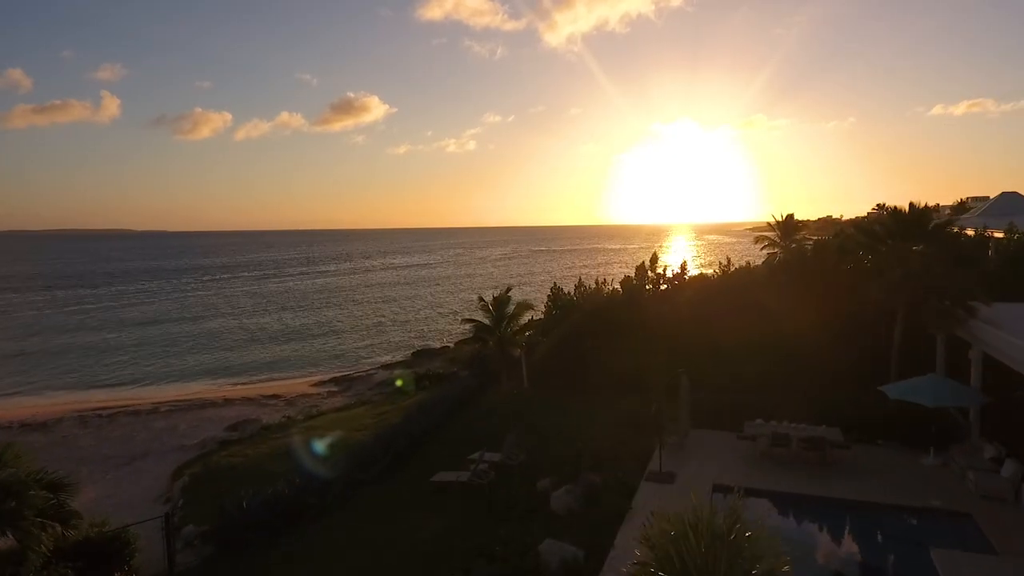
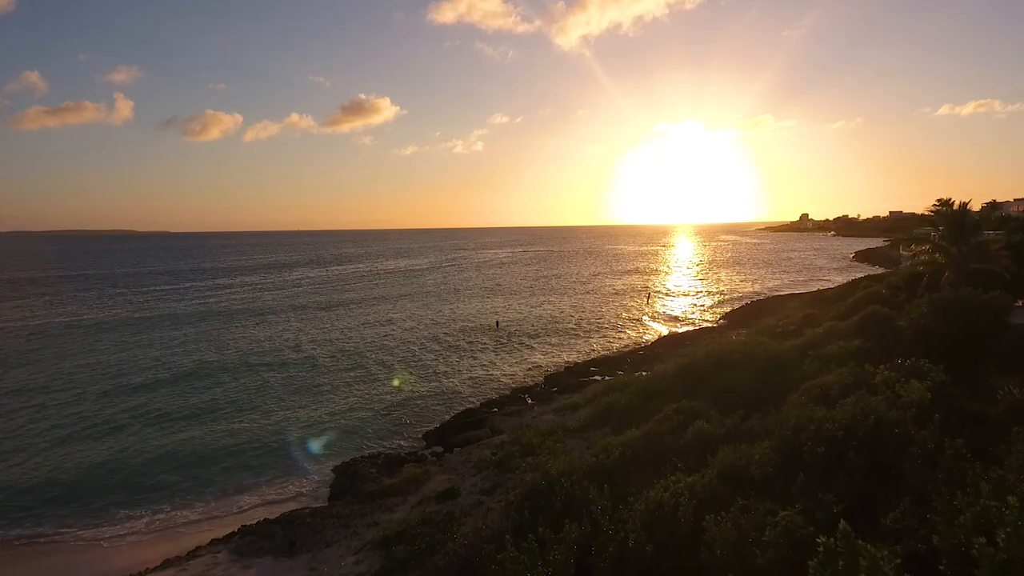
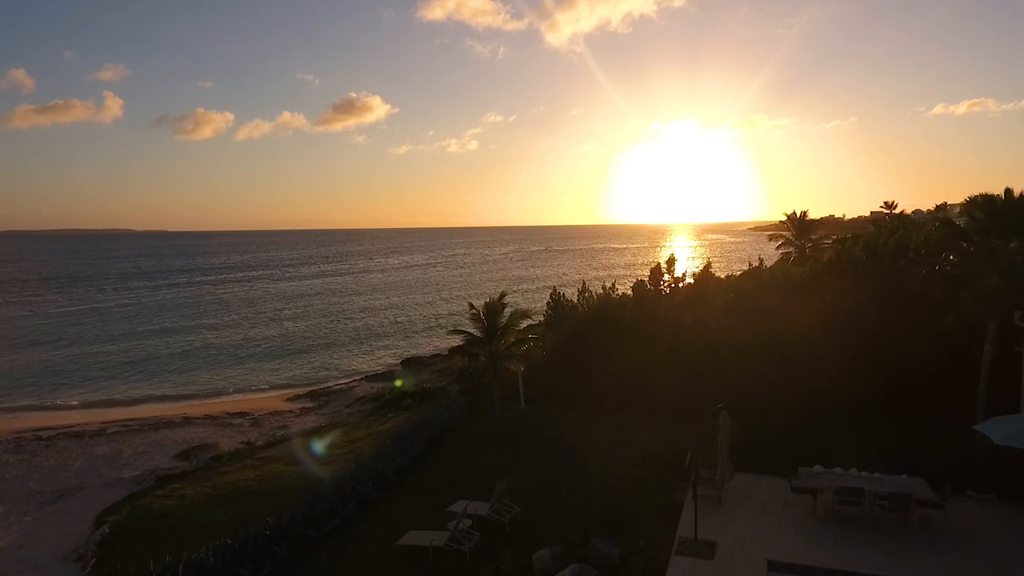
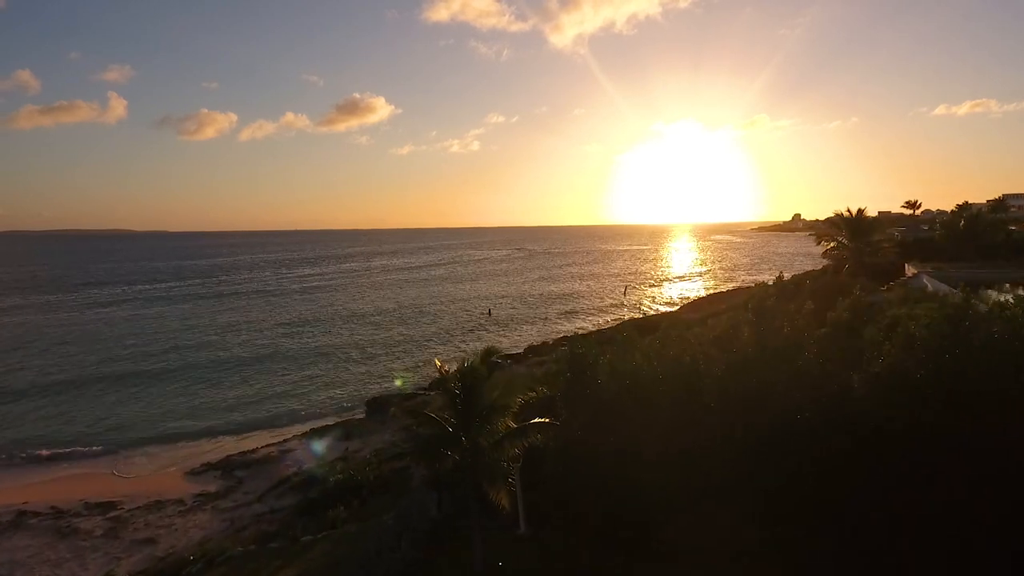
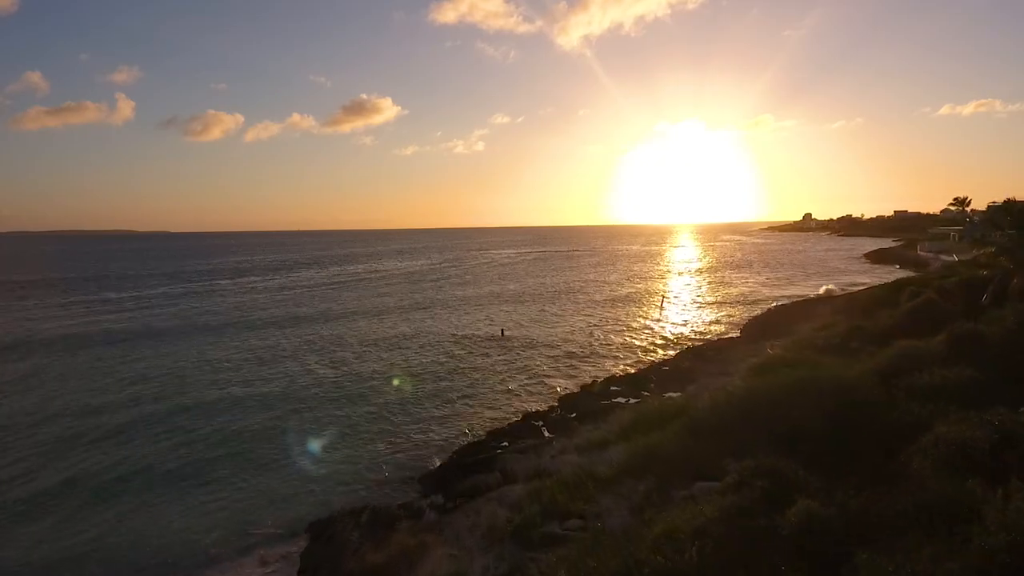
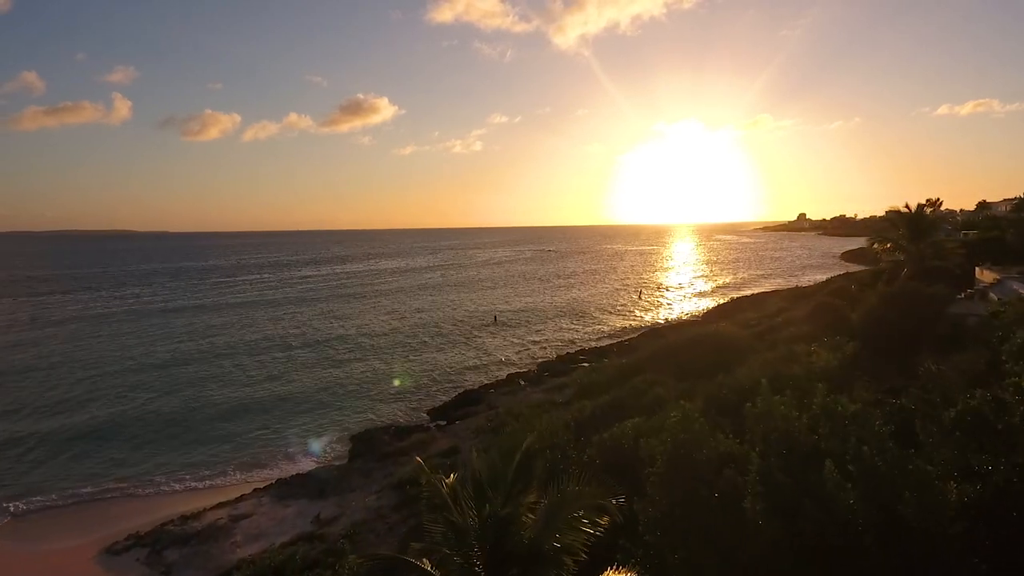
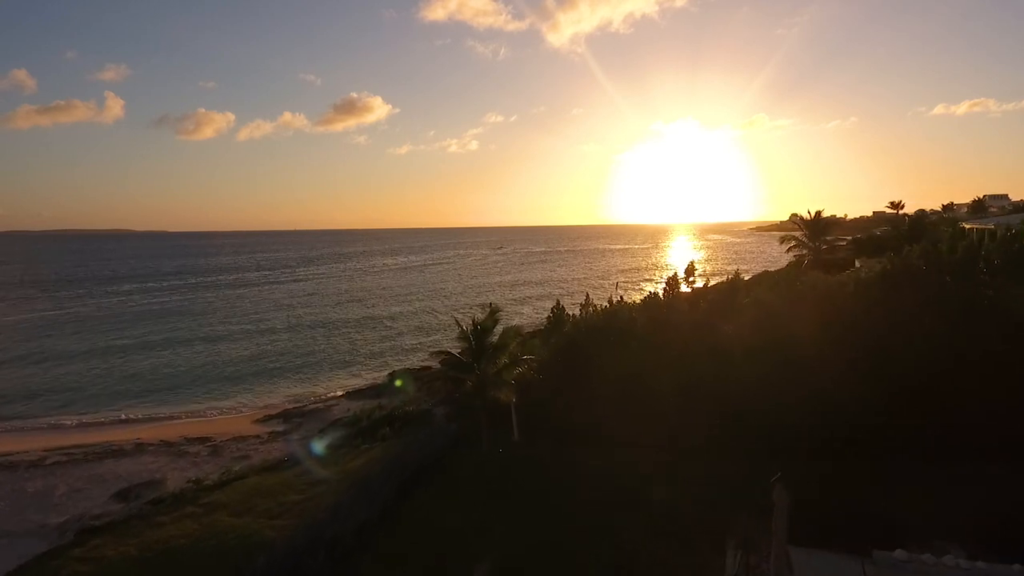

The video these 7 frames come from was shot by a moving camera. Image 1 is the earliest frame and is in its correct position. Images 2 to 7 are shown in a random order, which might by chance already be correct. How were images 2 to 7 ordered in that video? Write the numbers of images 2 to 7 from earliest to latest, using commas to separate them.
3, 7, 4, 6, 2, 5
